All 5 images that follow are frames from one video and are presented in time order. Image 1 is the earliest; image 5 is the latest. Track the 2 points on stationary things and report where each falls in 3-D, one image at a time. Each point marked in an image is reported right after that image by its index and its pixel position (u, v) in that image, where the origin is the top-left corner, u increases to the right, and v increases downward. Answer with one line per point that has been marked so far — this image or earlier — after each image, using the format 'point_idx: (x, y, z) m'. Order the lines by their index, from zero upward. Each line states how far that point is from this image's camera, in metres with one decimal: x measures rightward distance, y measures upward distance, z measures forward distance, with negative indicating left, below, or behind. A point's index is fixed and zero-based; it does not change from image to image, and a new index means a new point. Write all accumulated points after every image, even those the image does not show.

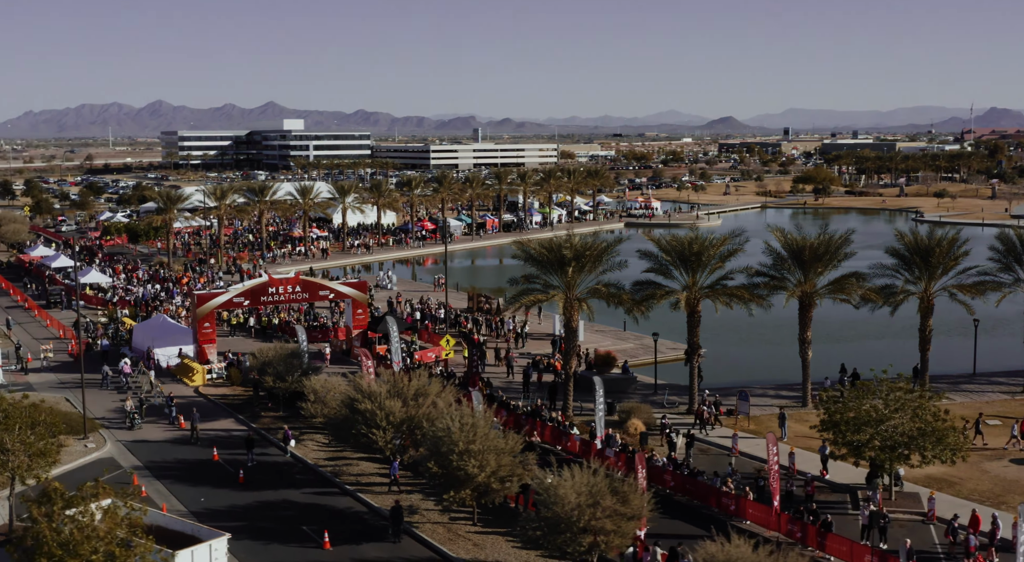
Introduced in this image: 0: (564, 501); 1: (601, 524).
0: (+1.0, -4.3, +20.0) m
1: (+1.6, -4.7, +19.8) m
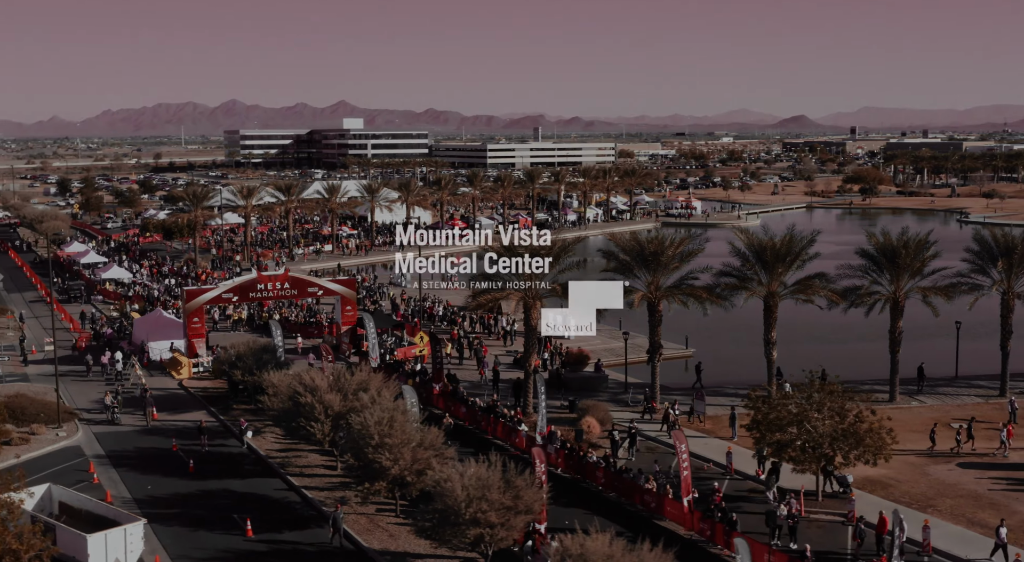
0: (-1.2, -4.2, +20.4) m
1: (-0.5, -4.6, +20.2) m
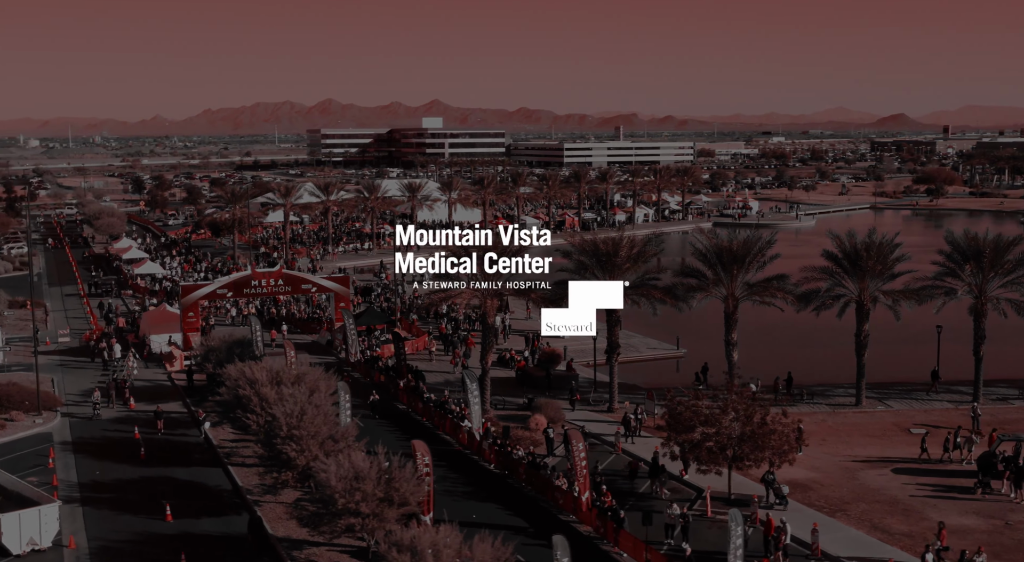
0: (-3.7, -4.2, +21.2) m
1: (-3.1, -4.6, +20.9) m
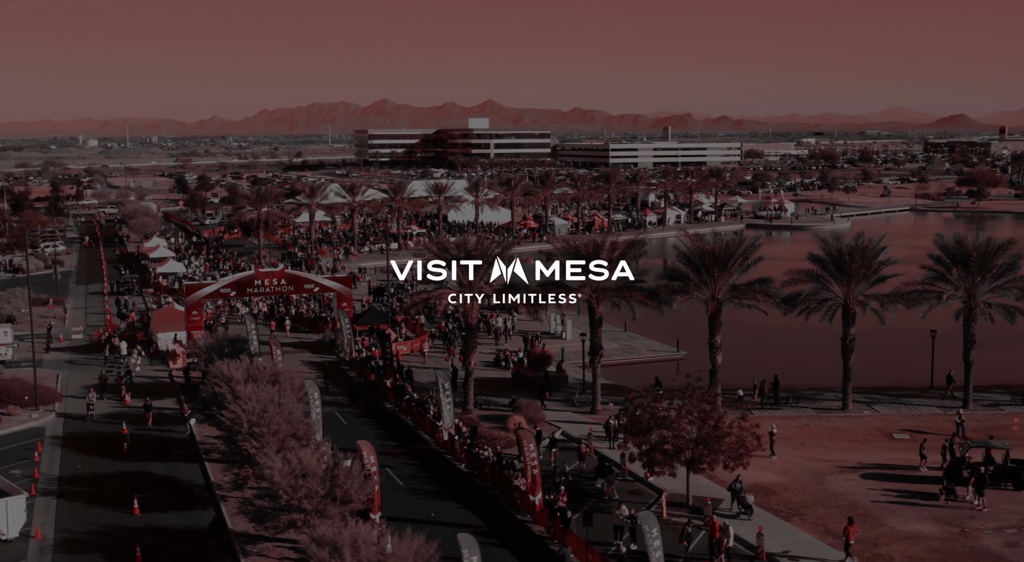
0: (-5.0, -4.2, +21.6) m
1: (-4.4, -4.6, +21.3) m
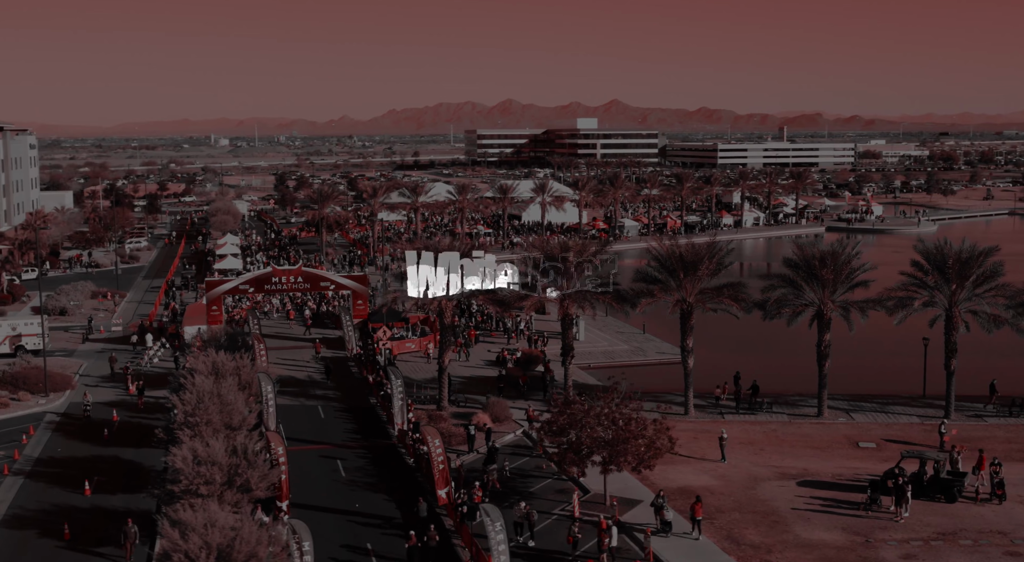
0: (-7.4, -4.2, +23.0) m
1: (-6.8, -4.6, +22.6) m
